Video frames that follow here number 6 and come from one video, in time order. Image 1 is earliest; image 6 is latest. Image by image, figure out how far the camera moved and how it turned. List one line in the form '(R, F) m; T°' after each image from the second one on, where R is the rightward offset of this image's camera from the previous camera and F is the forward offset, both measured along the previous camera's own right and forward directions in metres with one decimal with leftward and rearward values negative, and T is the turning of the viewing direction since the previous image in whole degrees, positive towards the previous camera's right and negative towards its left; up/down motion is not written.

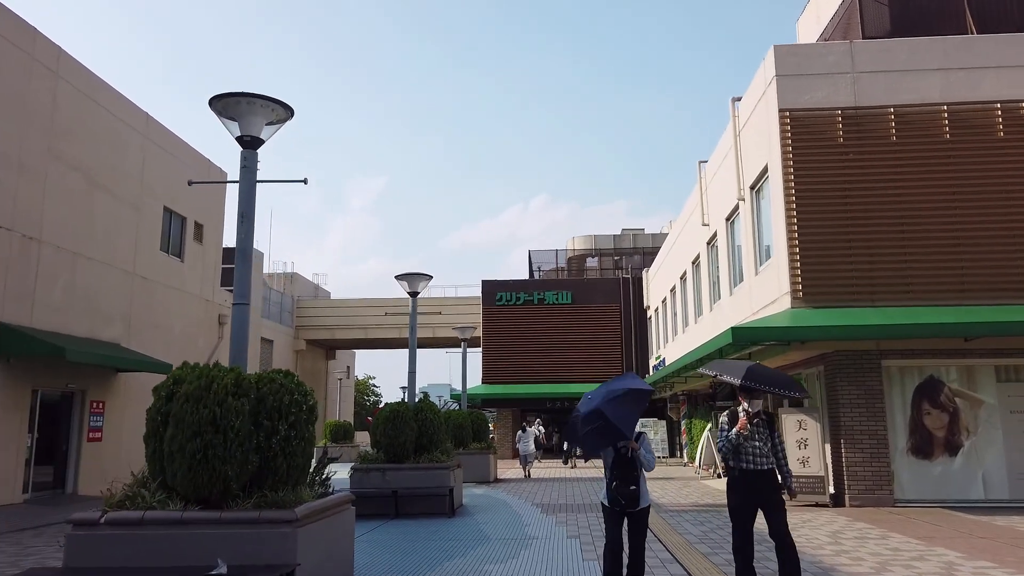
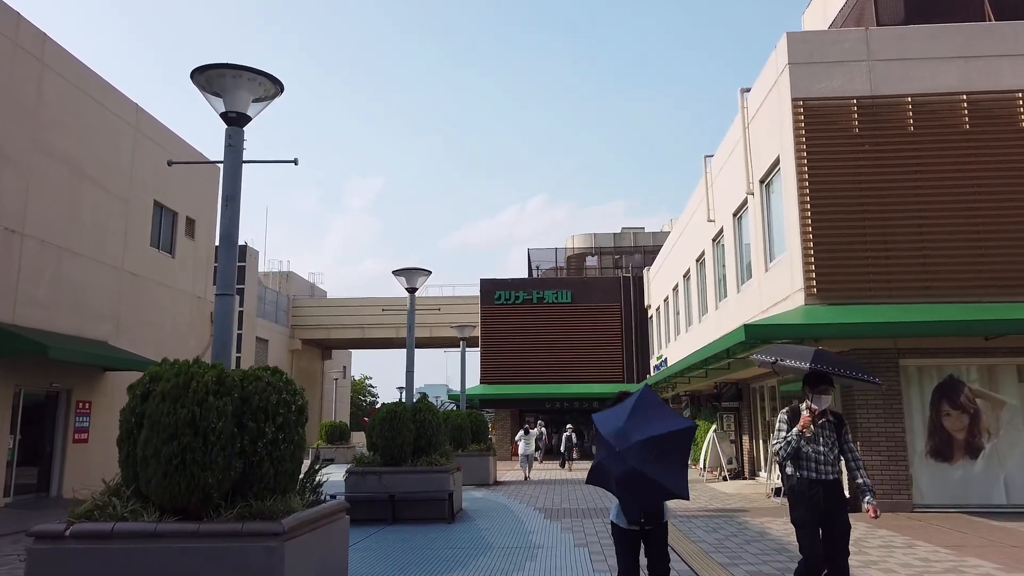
(-0.1, +0.6) m; 0°
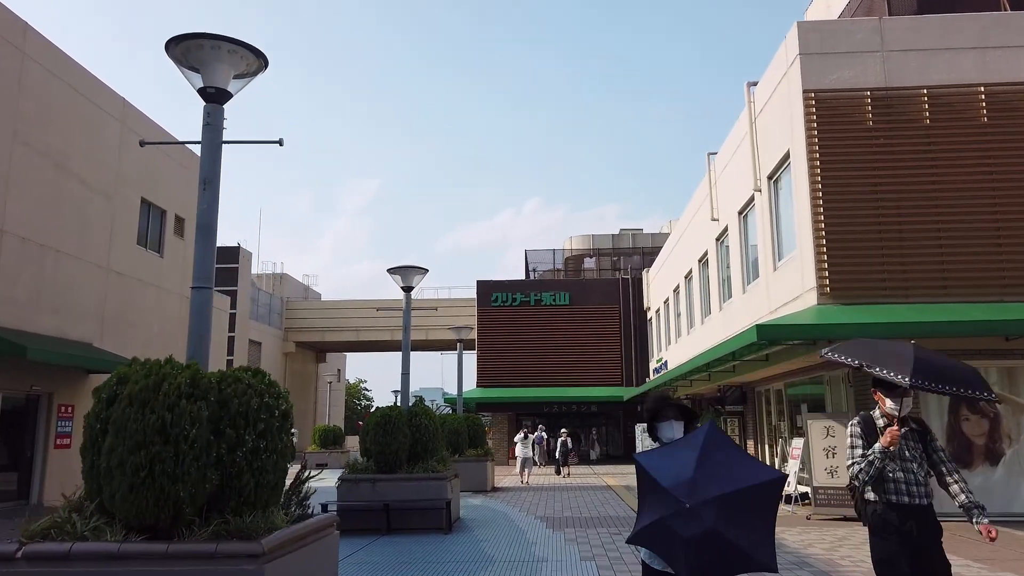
(-0.1, +0.6) m; 0°
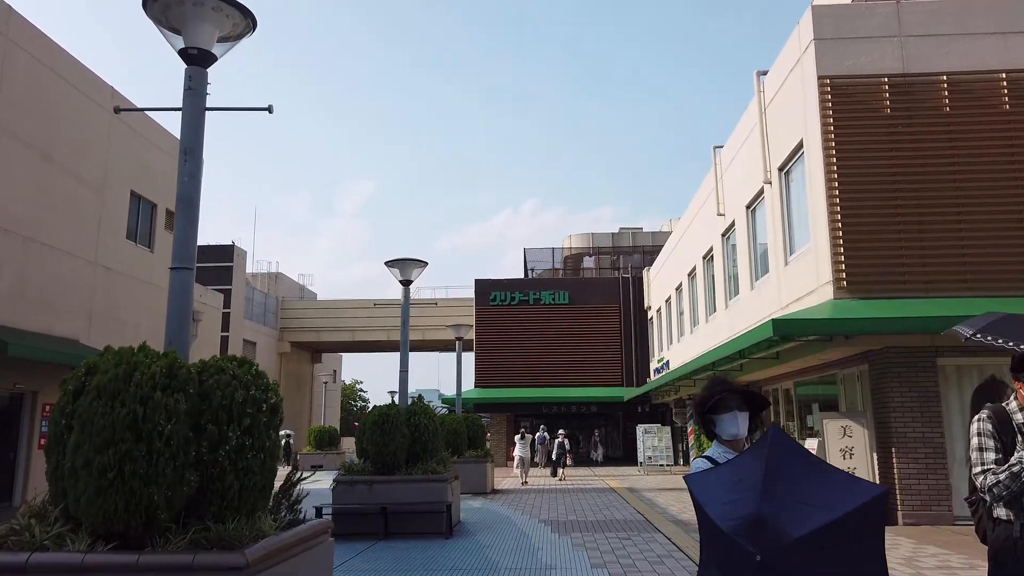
(-0.1, +0.5) m; 0°
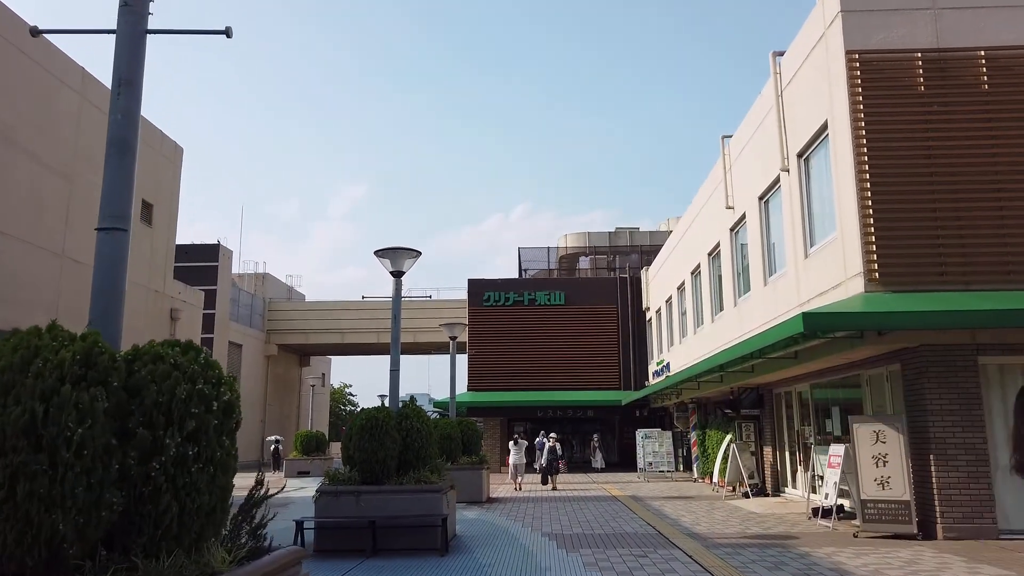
(-0.2, +1.1) m; +1°
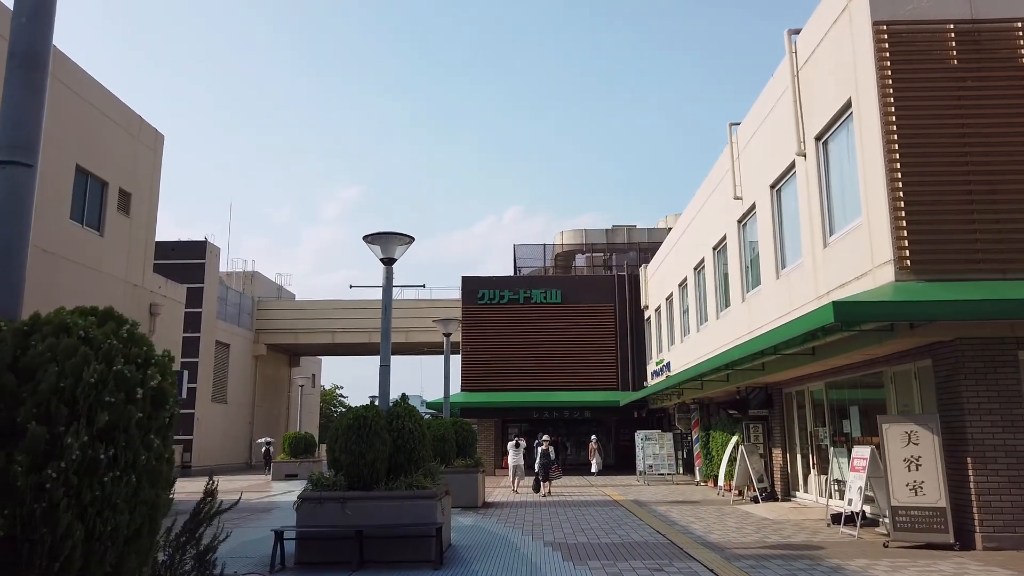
(-0.1, +0.9) m; +1°
